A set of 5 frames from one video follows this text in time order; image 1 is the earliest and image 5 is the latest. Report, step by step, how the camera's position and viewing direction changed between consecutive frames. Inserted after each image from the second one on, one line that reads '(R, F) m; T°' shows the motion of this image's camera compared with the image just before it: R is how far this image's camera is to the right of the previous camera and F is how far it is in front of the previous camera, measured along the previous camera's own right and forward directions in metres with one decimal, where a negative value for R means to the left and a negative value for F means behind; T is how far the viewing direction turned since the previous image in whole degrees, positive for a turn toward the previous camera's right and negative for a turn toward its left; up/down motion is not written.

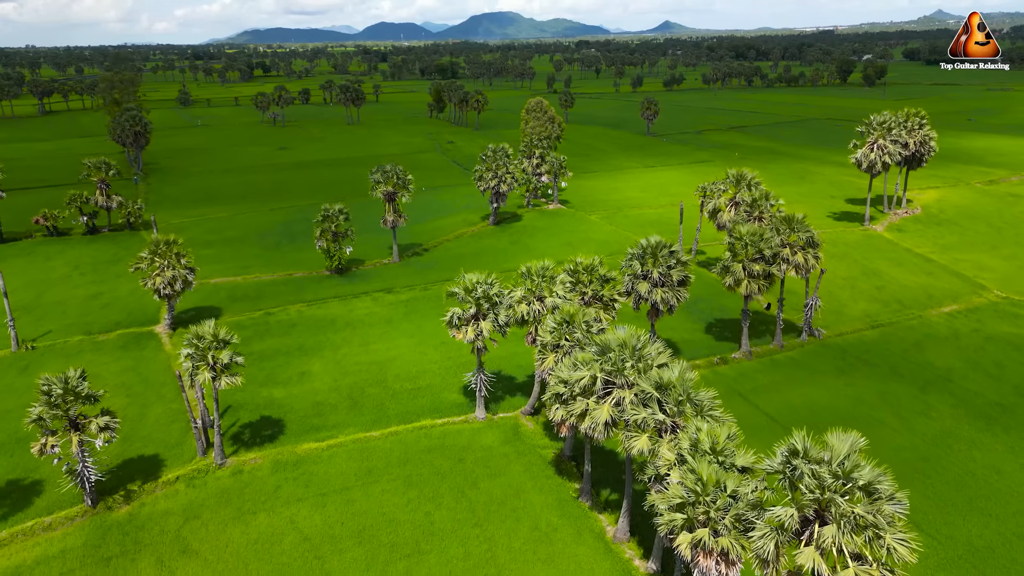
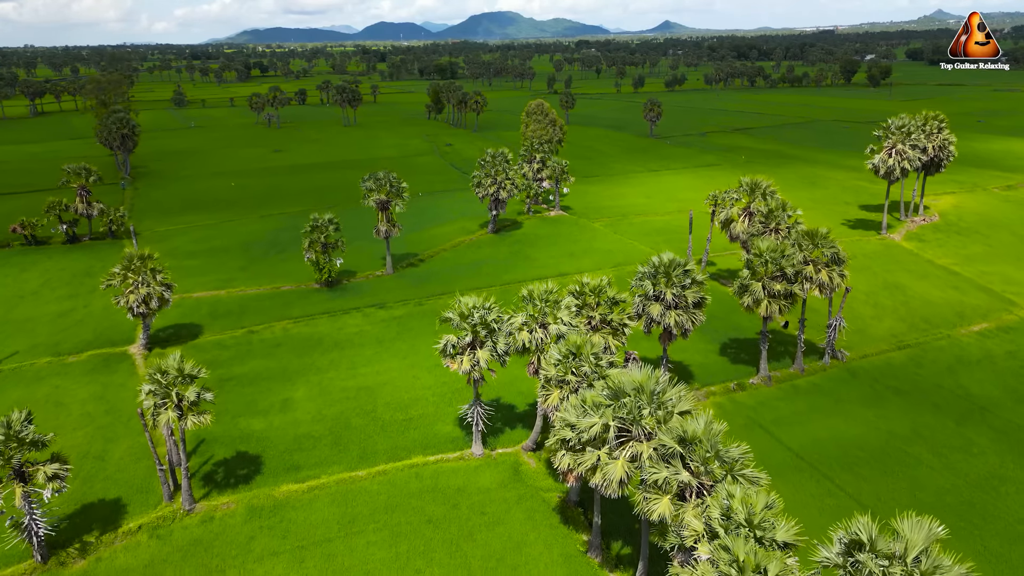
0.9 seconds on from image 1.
(0.0, +3.6) m; 0°
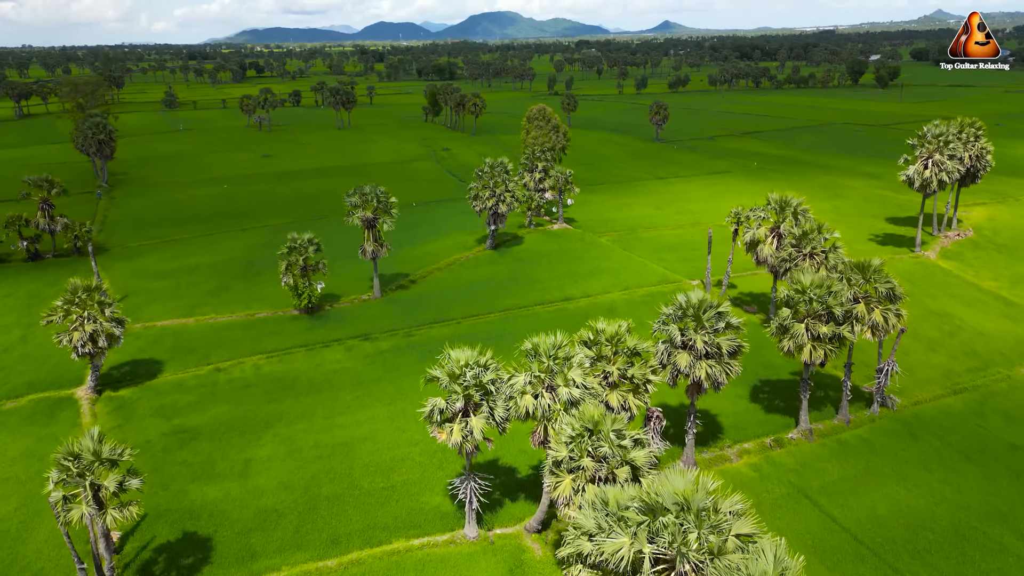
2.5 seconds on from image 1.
(-0.1, +6.2) m; 0°
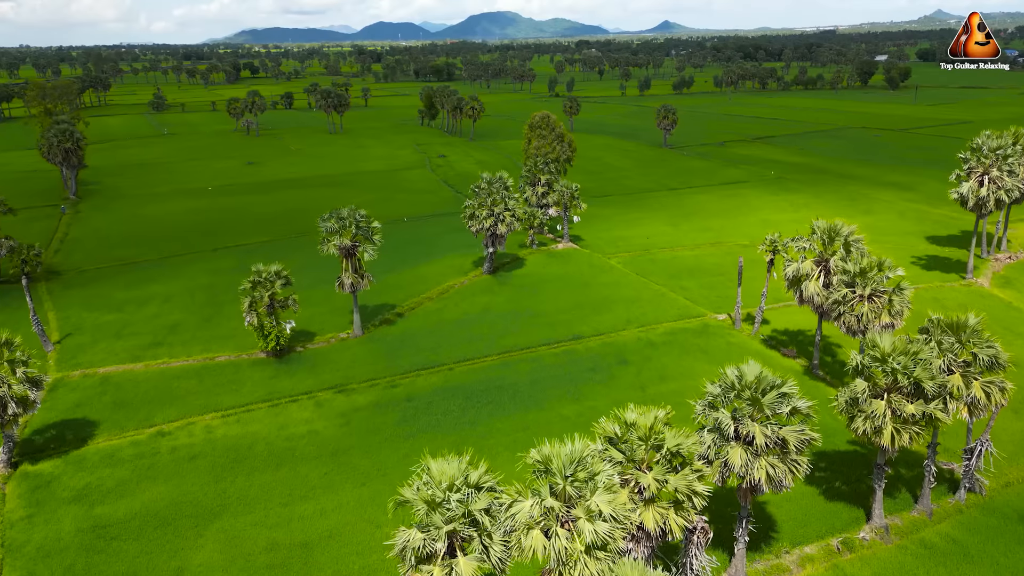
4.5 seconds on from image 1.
(-0.1, +7.8) m; 0°
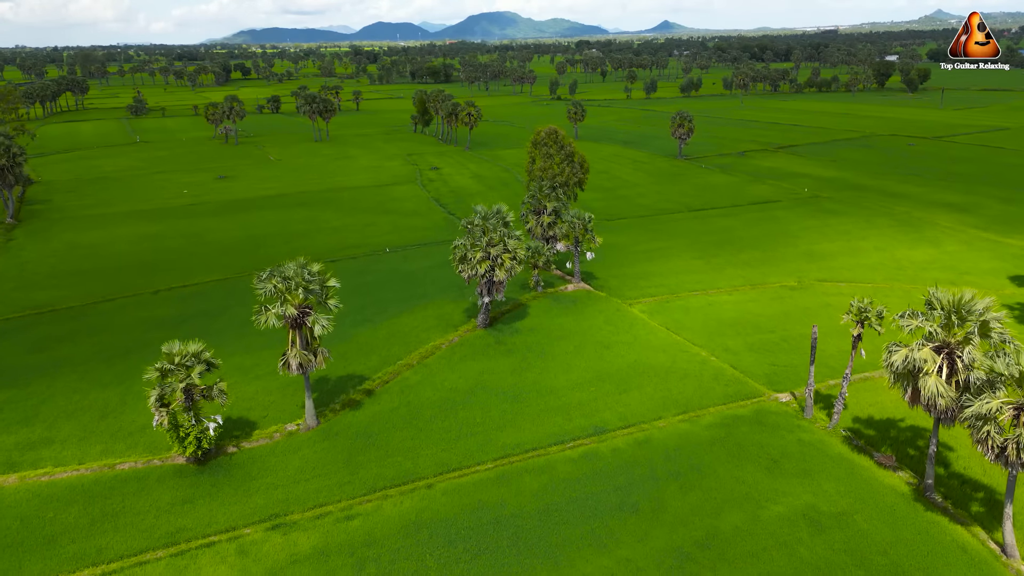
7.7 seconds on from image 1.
(-0.1, +12.4) m; 0°
